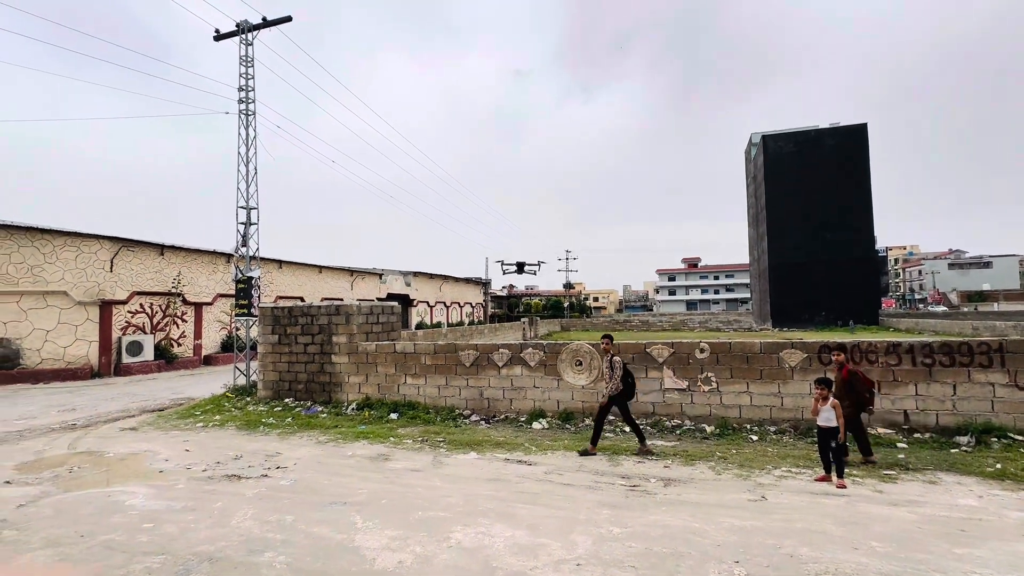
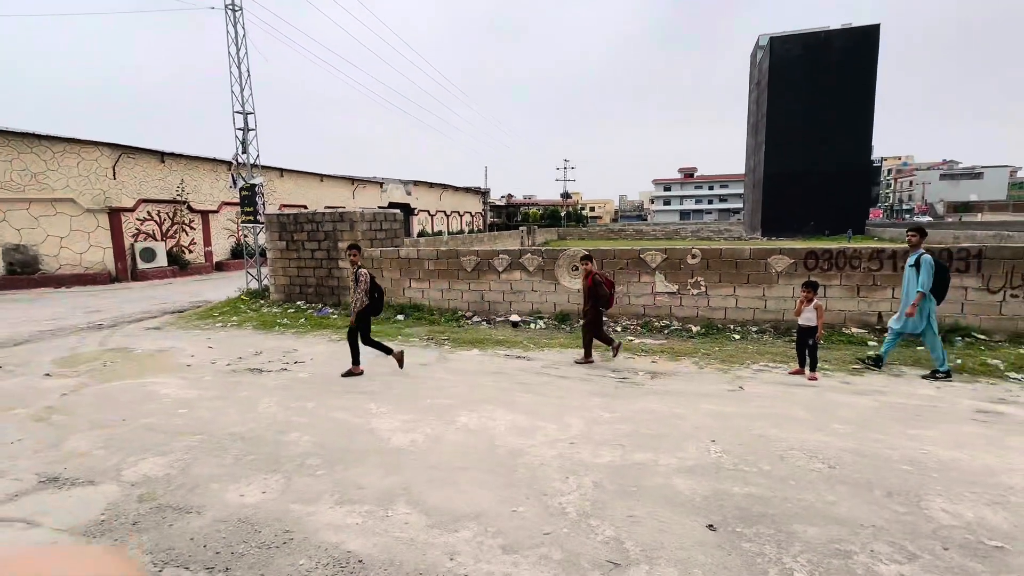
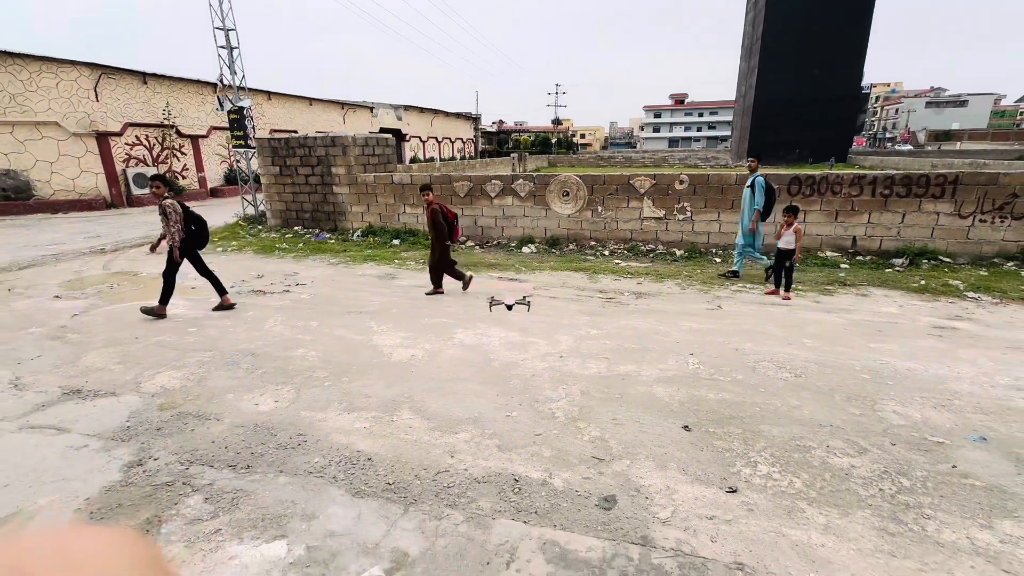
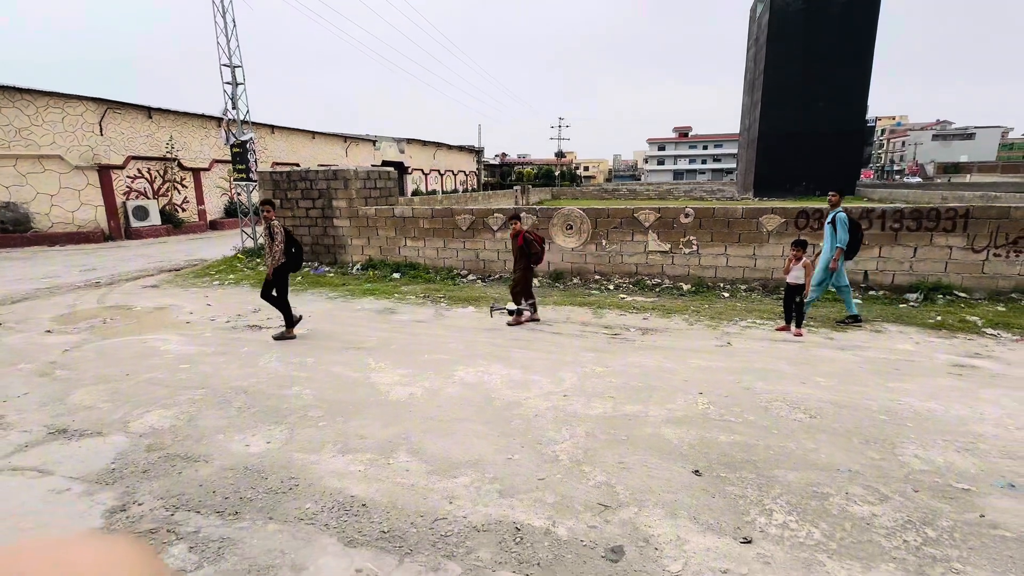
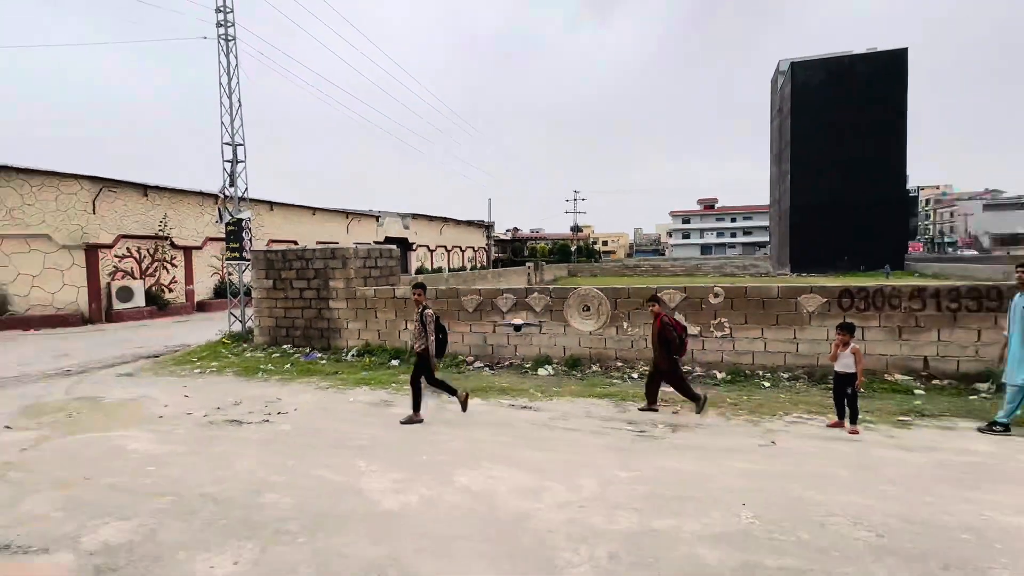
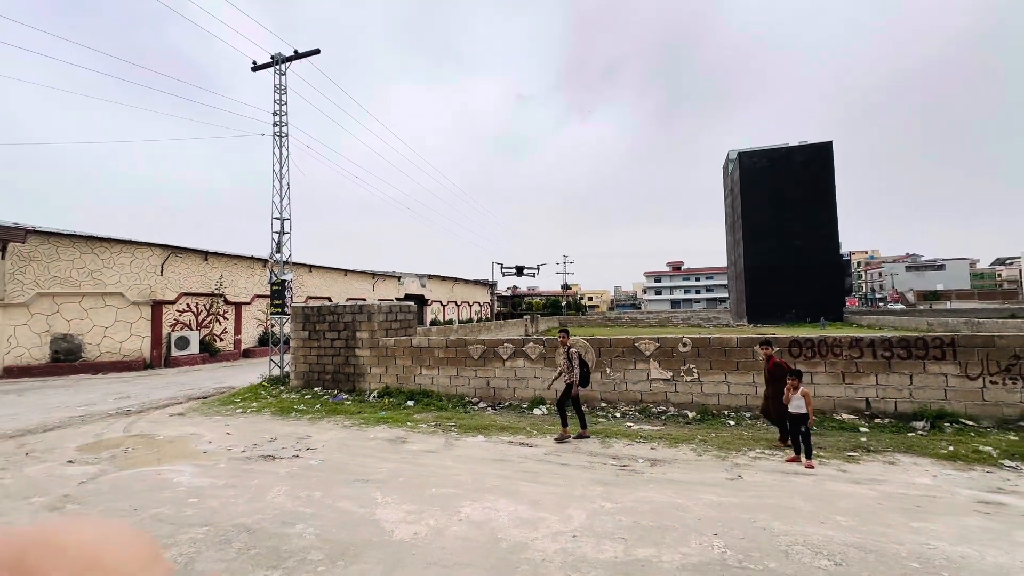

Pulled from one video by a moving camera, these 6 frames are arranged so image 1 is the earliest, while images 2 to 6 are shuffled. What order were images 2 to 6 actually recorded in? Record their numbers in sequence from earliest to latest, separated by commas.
6, 5, 2, 4, 3
